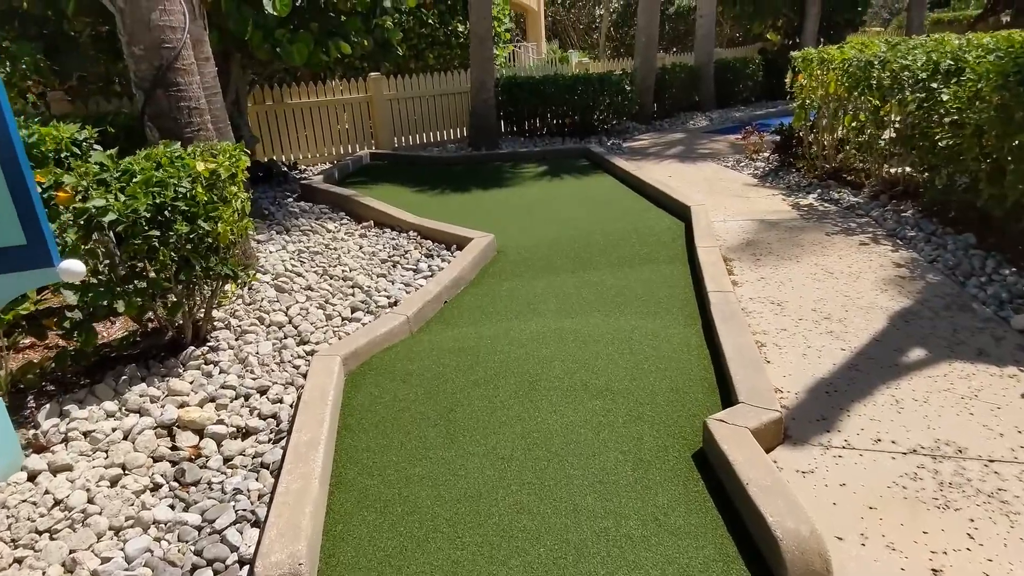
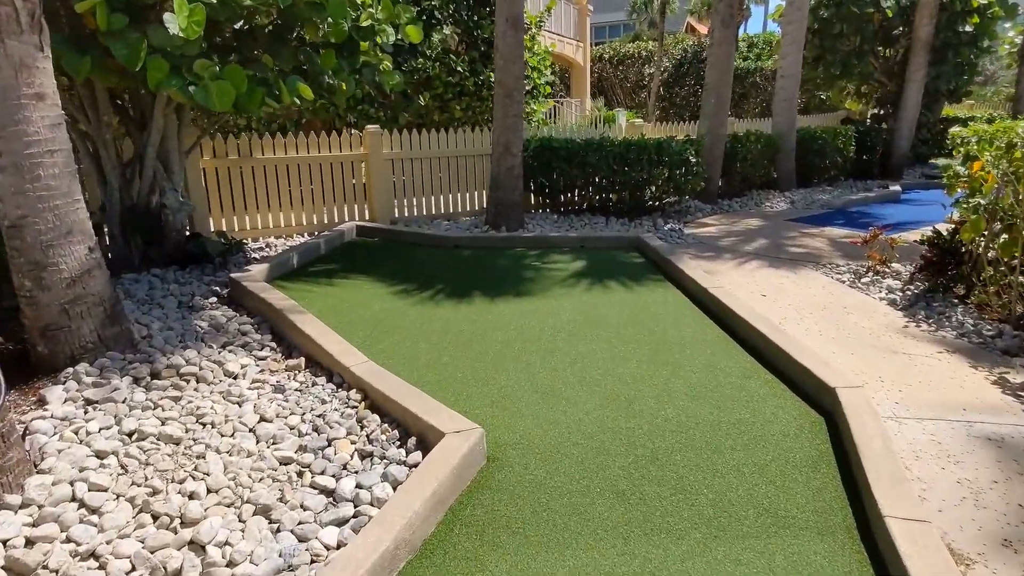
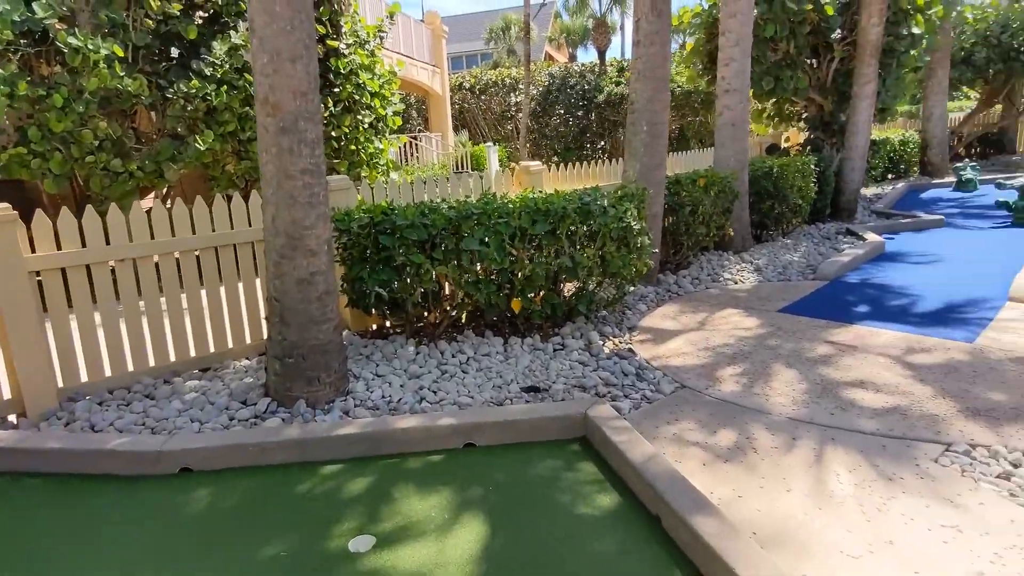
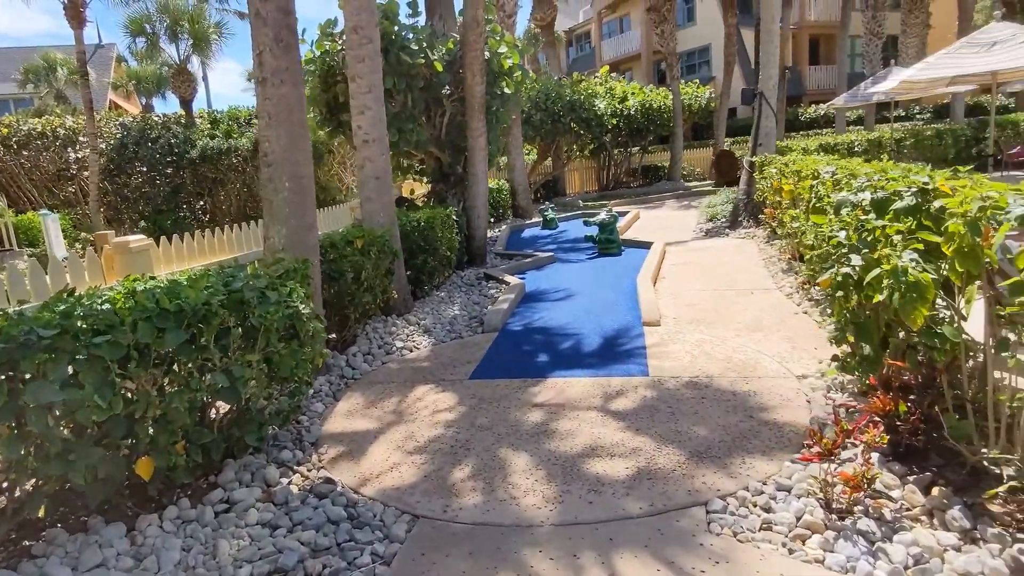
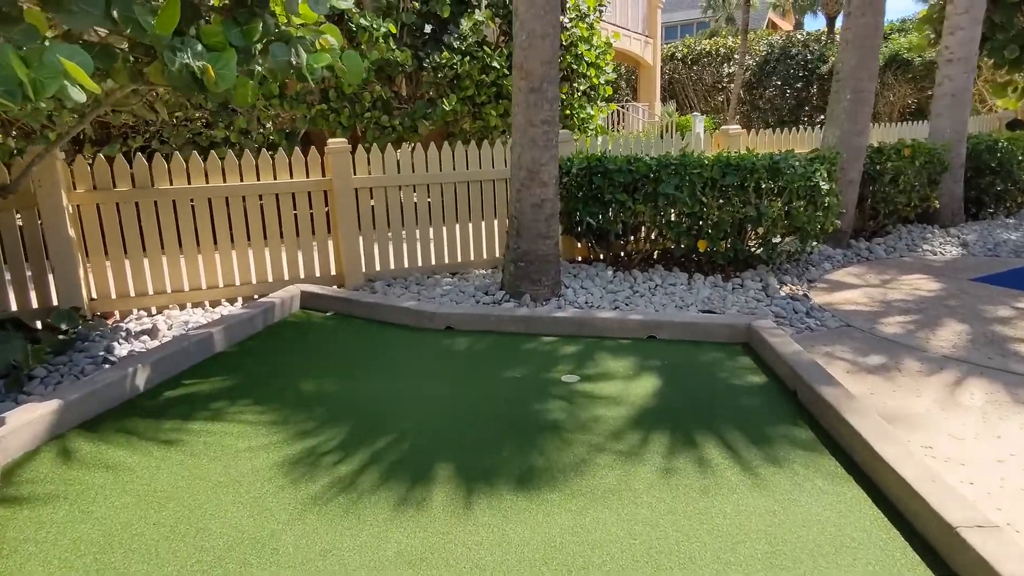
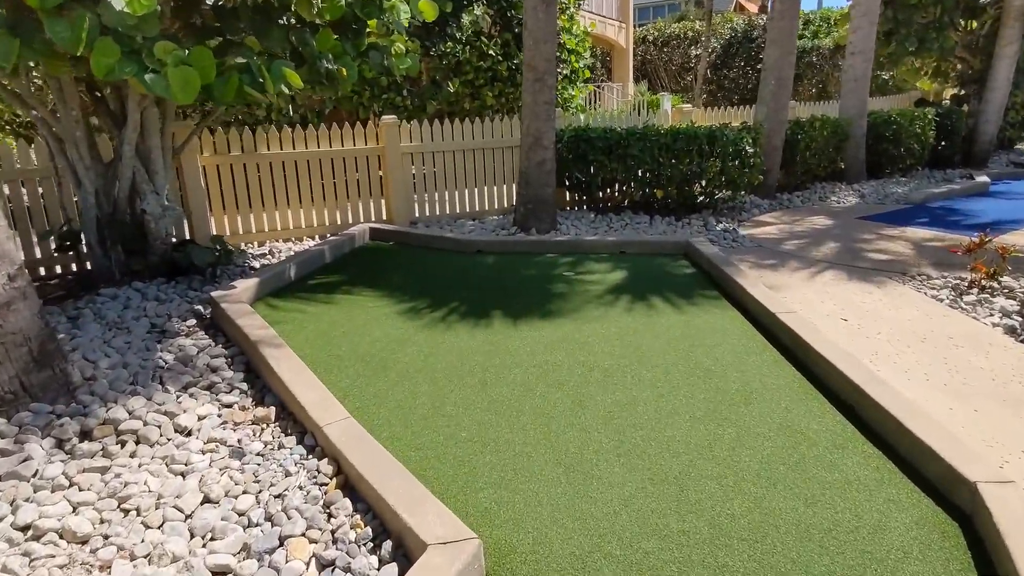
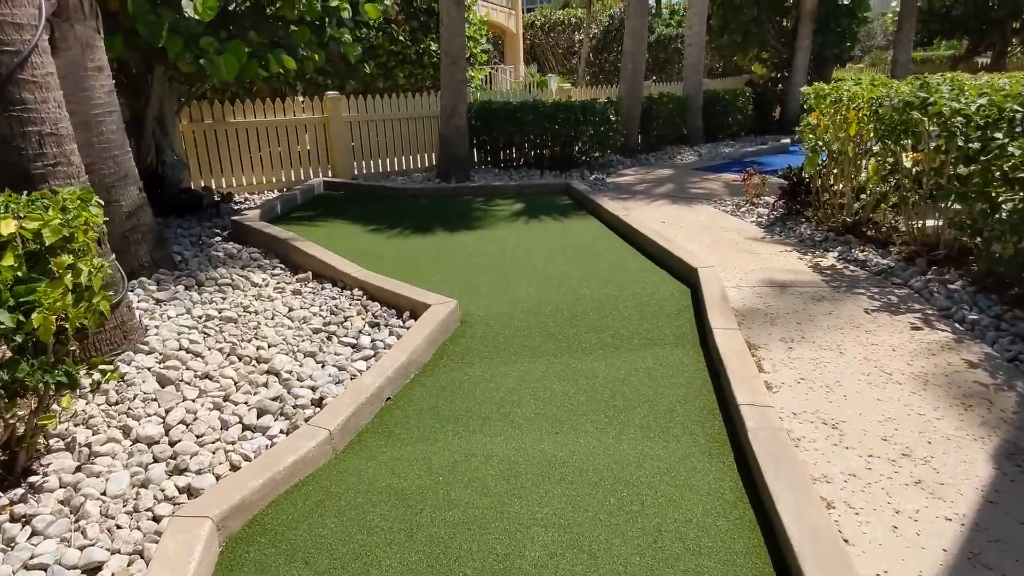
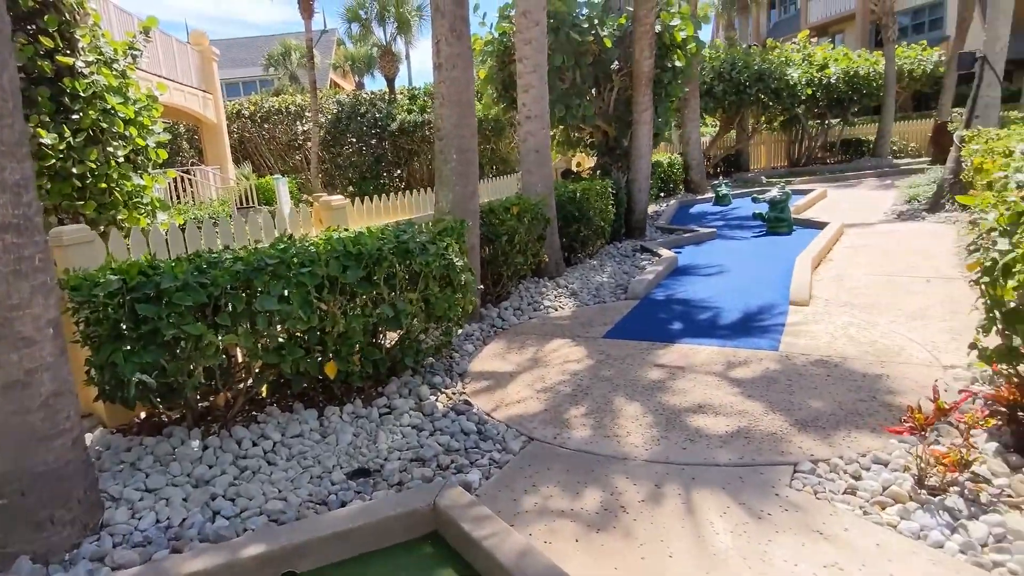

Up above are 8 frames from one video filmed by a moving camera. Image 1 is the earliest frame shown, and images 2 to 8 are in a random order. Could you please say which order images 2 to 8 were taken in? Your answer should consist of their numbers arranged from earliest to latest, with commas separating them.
7, 2, 6, 5, 3, 8, 4
